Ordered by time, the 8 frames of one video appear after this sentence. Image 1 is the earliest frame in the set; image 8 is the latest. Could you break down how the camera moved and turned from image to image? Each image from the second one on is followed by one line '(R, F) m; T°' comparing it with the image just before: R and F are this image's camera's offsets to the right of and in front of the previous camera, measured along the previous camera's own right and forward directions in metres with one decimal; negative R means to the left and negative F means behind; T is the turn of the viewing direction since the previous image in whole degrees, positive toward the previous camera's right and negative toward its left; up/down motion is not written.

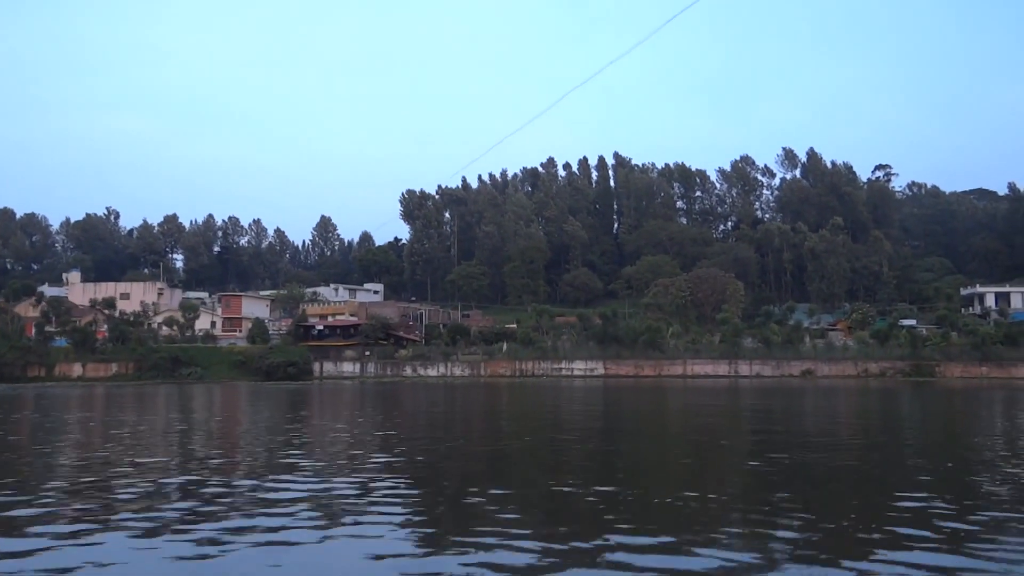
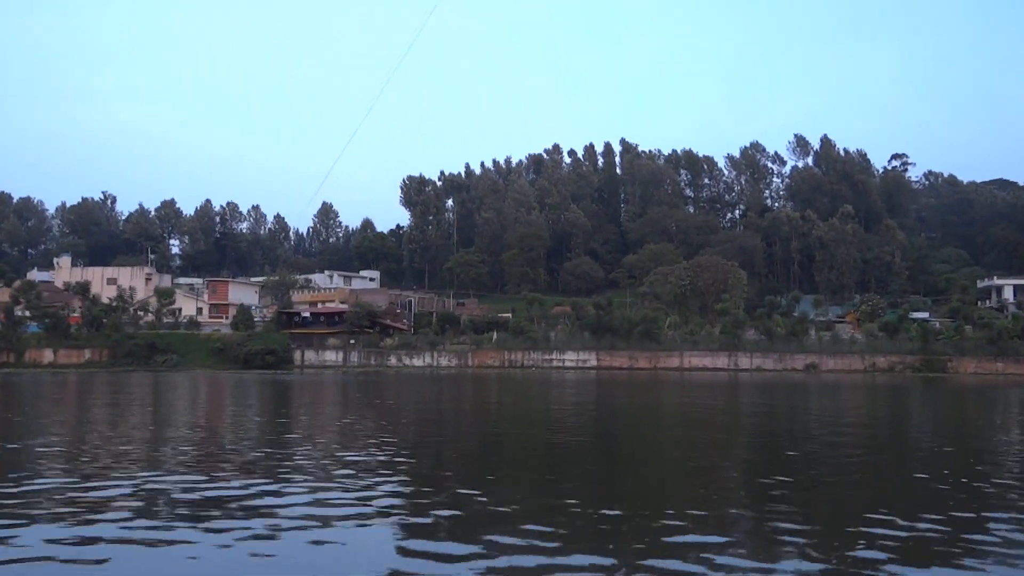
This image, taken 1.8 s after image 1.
(+1.3, +2.2) m; -1°
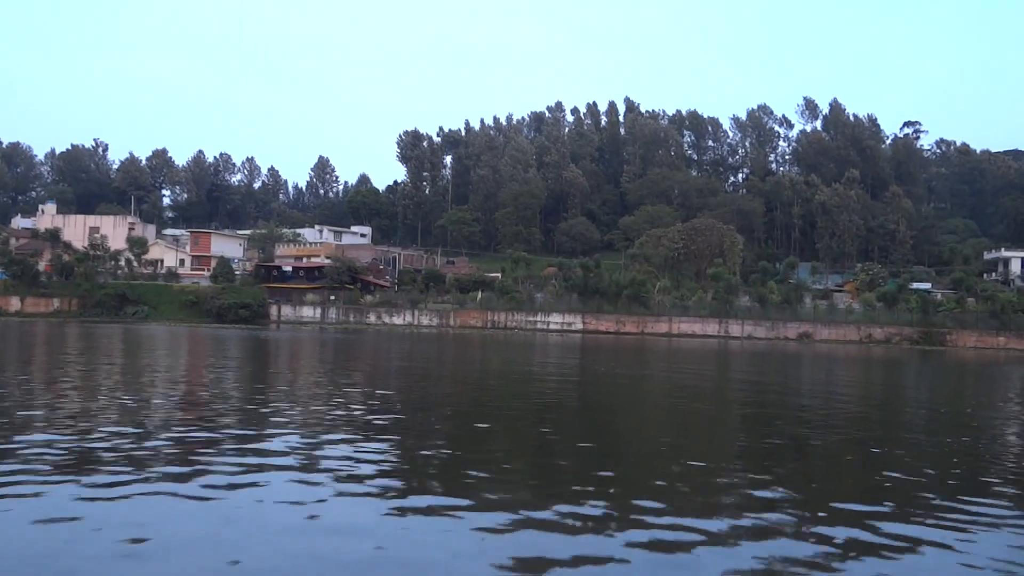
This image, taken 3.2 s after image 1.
(+1.2, +1.7) m; 0°
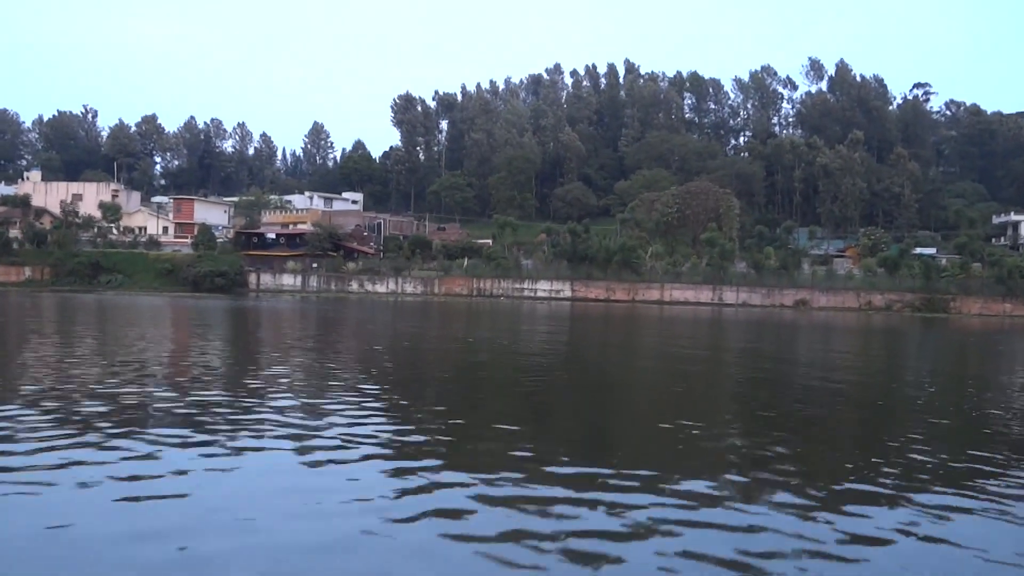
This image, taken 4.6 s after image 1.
(+1.0, +1.6) m; 0°
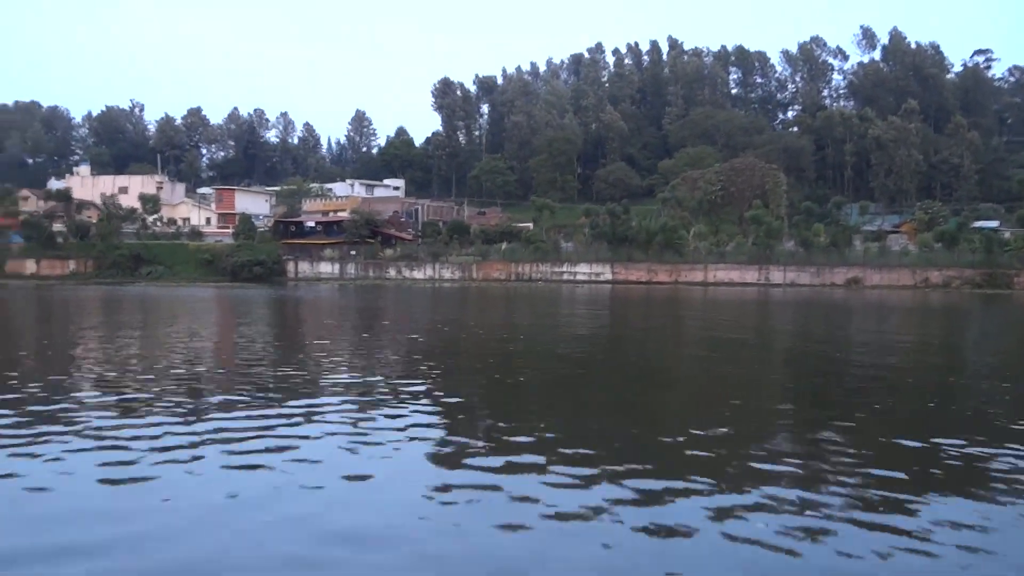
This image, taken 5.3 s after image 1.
(+0.5, +0.8) m; -3°
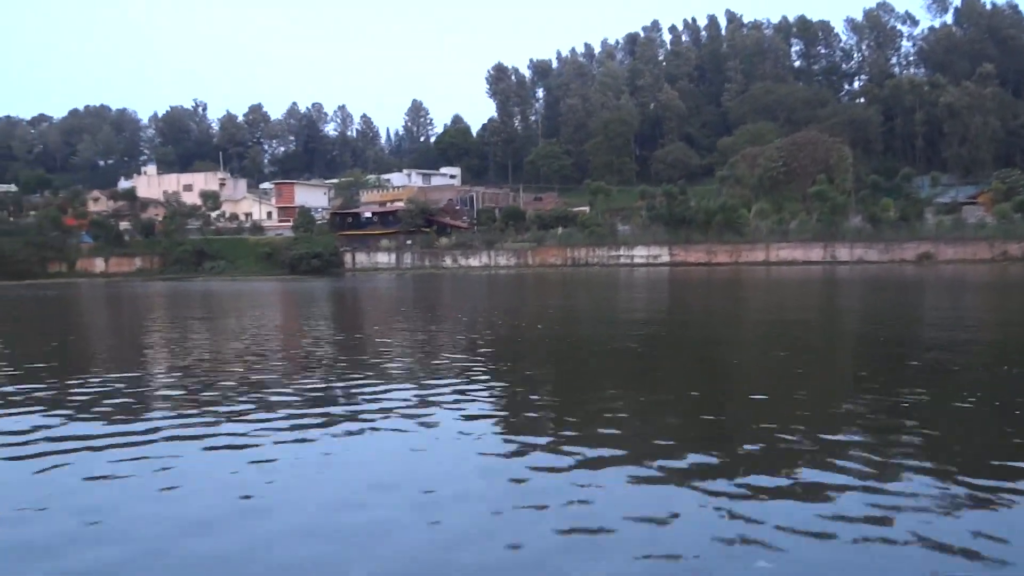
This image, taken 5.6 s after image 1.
(+0.3, +0.4) m; -4°
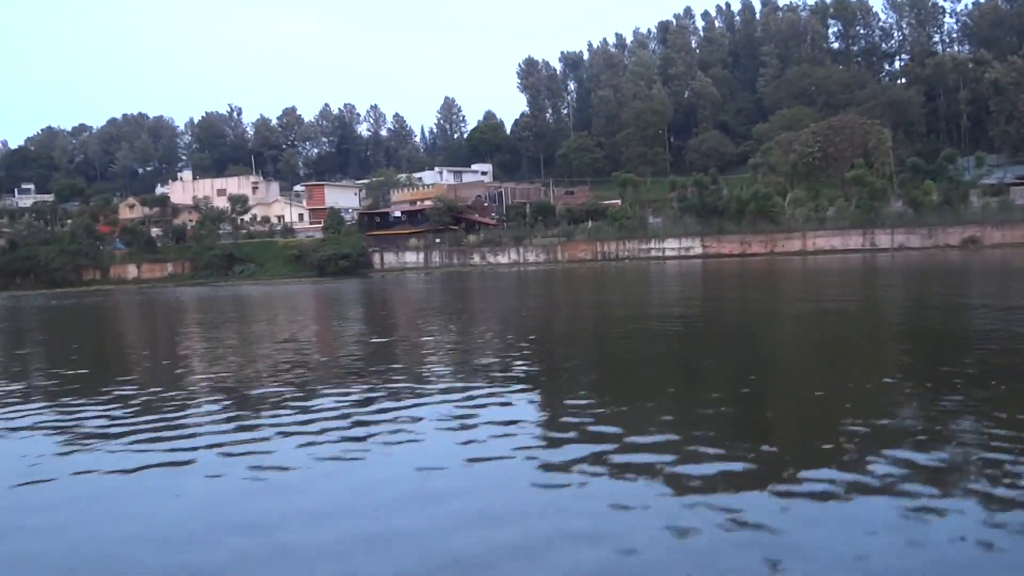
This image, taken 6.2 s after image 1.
(+0.6, +0.7) m; -3°
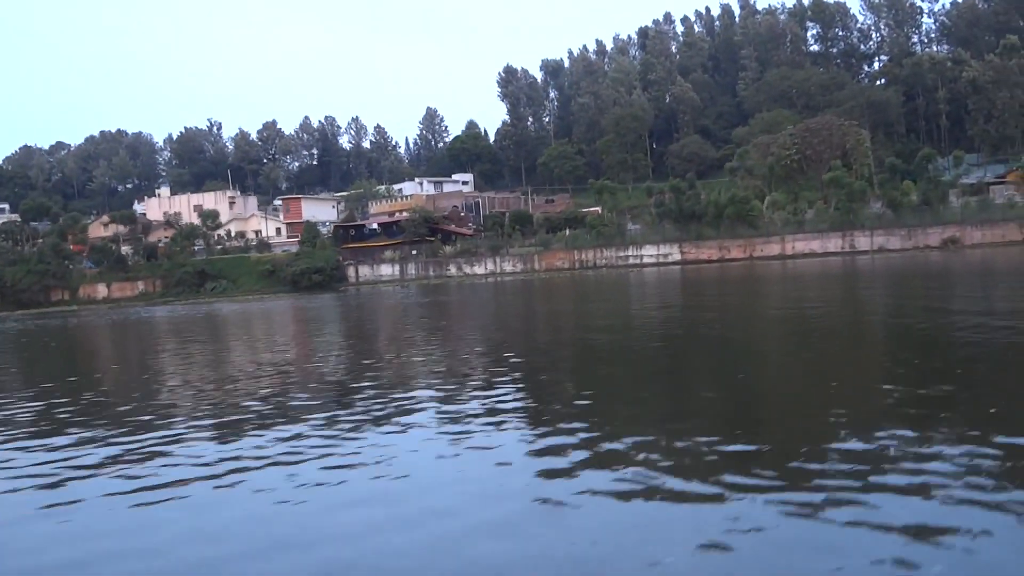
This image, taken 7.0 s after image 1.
(+0.7, +0.7) m; +1°
